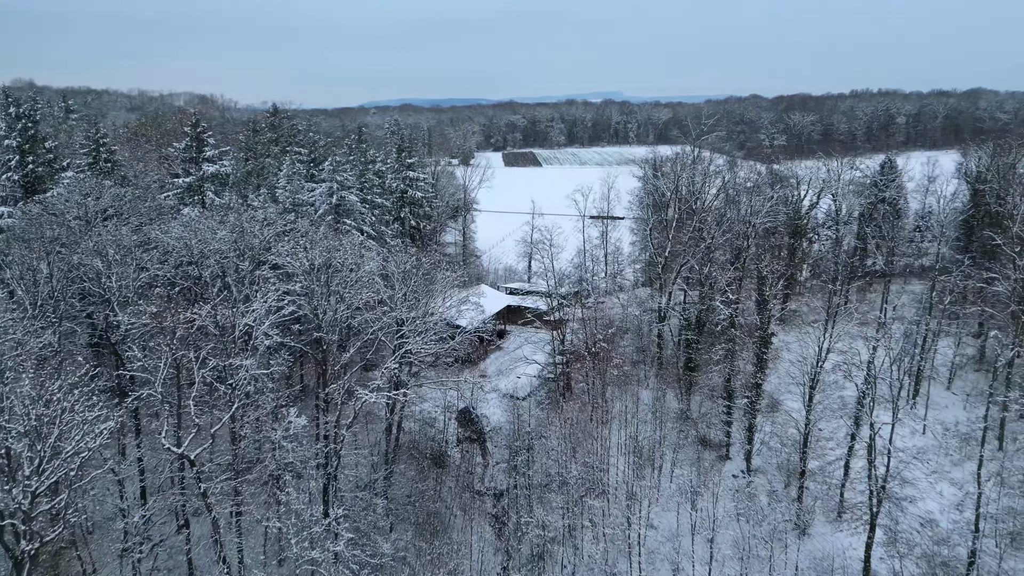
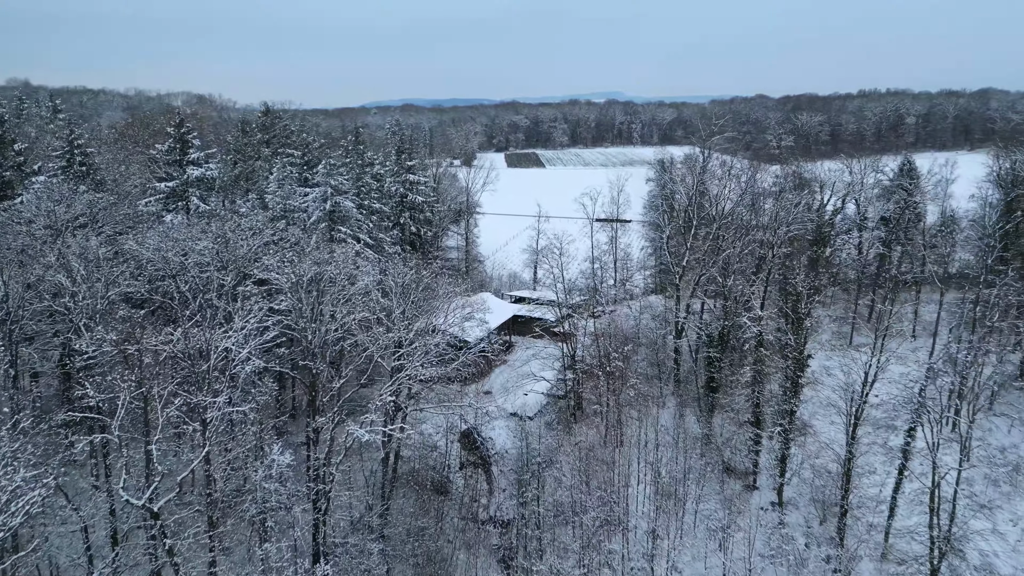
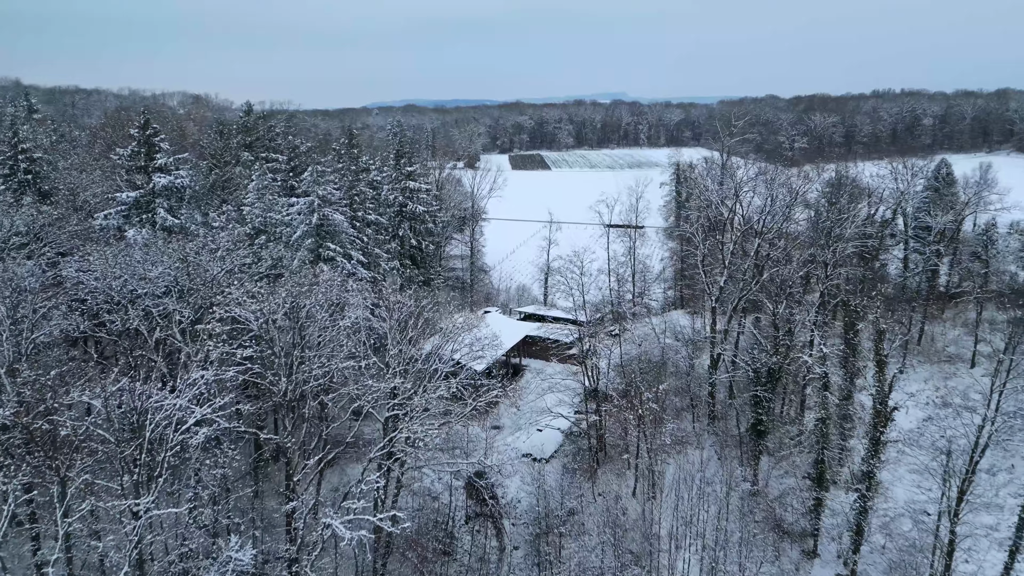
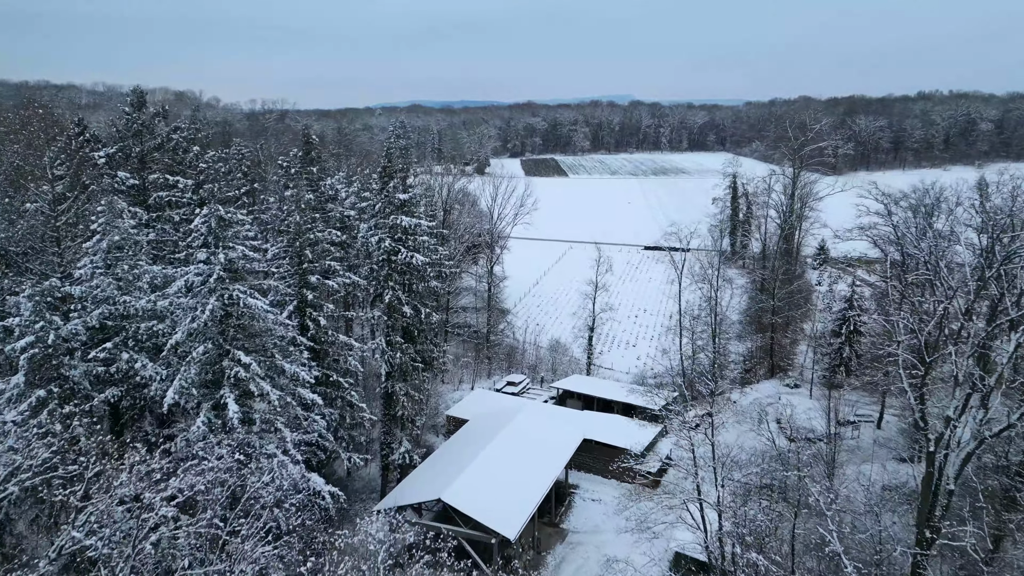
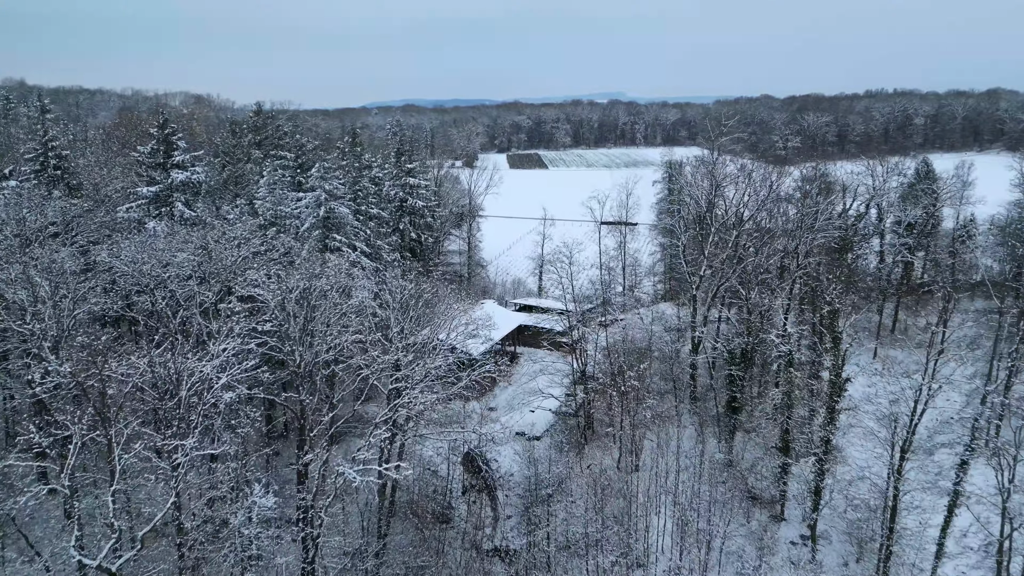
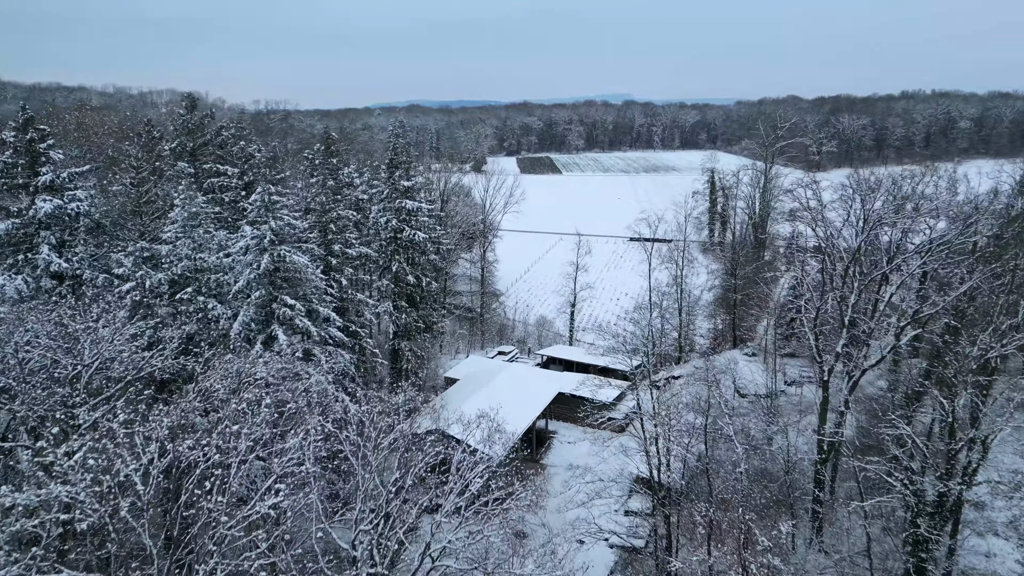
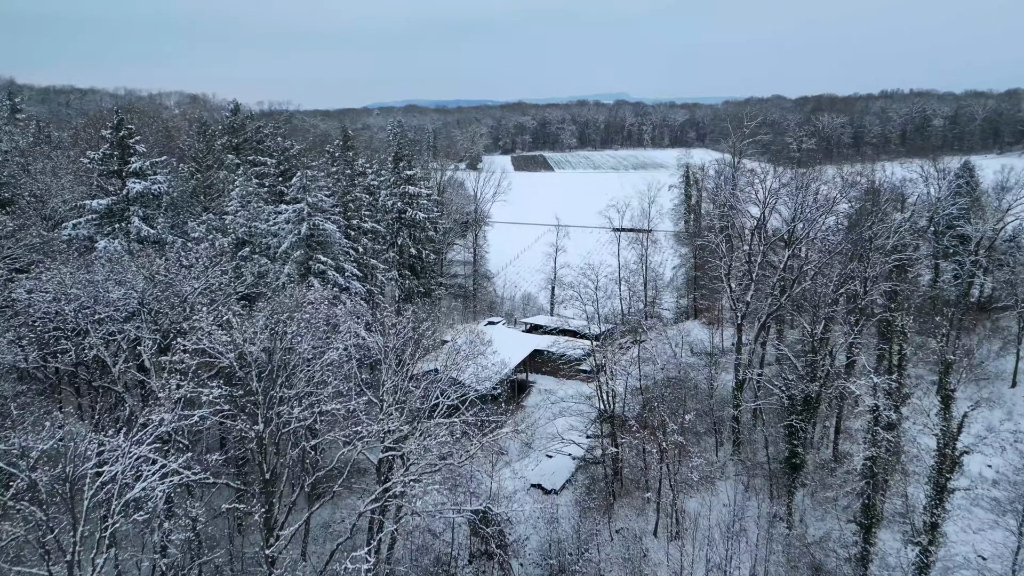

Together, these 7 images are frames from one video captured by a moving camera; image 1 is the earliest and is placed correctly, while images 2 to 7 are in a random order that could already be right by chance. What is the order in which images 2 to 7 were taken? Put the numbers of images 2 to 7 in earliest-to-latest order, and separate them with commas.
2, 5, 3, 7, 6, 4
